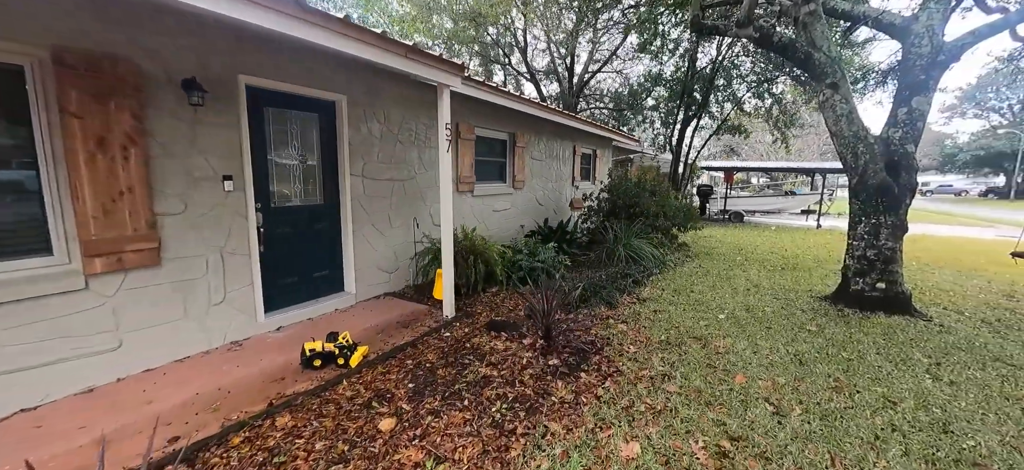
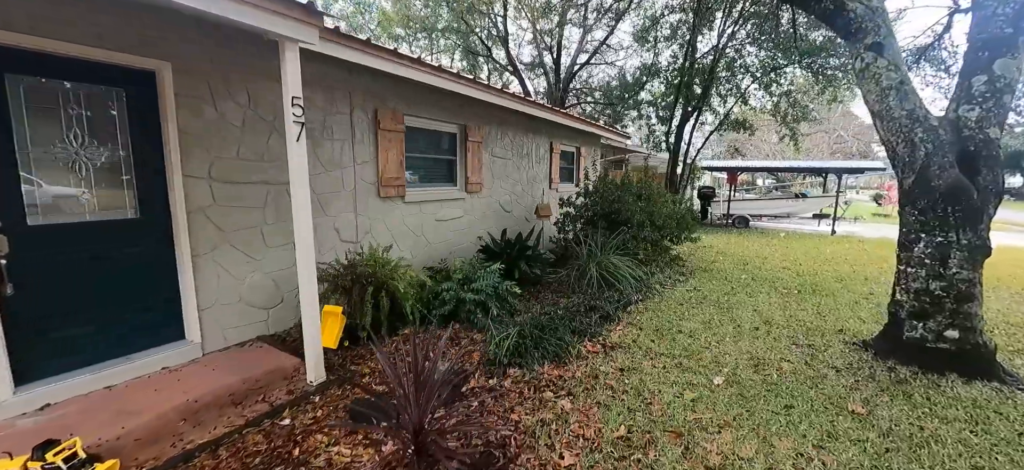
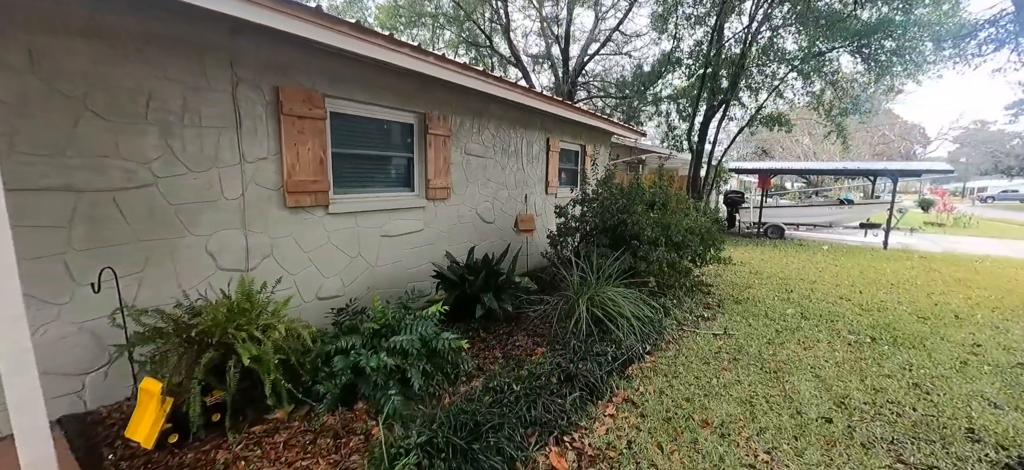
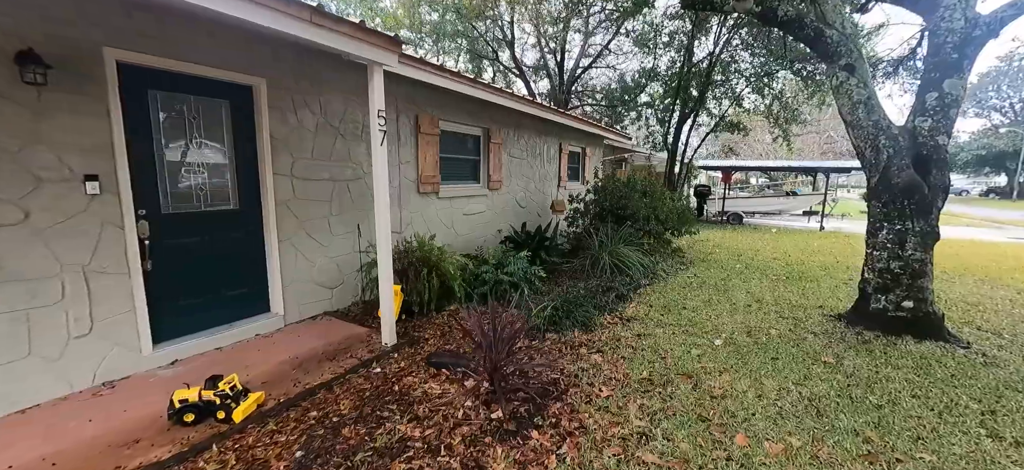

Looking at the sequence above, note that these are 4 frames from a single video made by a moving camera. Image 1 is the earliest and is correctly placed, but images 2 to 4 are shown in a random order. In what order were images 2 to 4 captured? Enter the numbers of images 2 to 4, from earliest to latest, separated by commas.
4, 2, 3
